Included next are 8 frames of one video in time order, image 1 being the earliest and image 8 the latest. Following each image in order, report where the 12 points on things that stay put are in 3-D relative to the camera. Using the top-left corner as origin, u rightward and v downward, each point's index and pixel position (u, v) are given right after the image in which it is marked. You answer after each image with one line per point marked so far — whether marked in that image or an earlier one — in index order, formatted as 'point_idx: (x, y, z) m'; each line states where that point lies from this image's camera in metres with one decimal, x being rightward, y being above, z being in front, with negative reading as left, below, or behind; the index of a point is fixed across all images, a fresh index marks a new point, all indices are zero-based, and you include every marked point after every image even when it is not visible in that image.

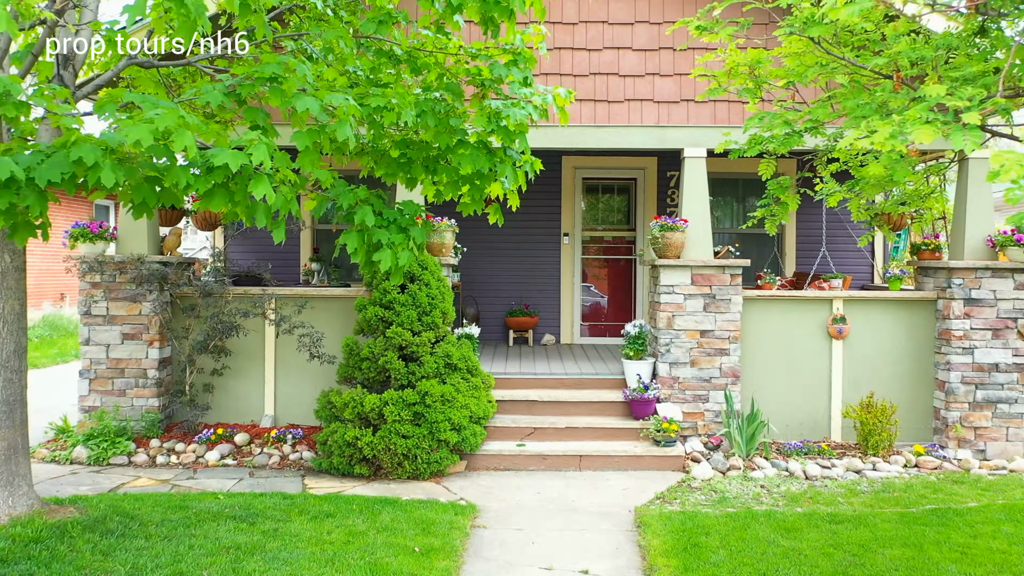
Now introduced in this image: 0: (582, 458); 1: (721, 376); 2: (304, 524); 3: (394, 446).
0: (+0.4, -1.1, +5.6) m
1: (+1.4, -0.6, +5.9) m
2: (-1.0, -1.1, +4.2) m
3: (-0.7, -0.9, +5.2) m
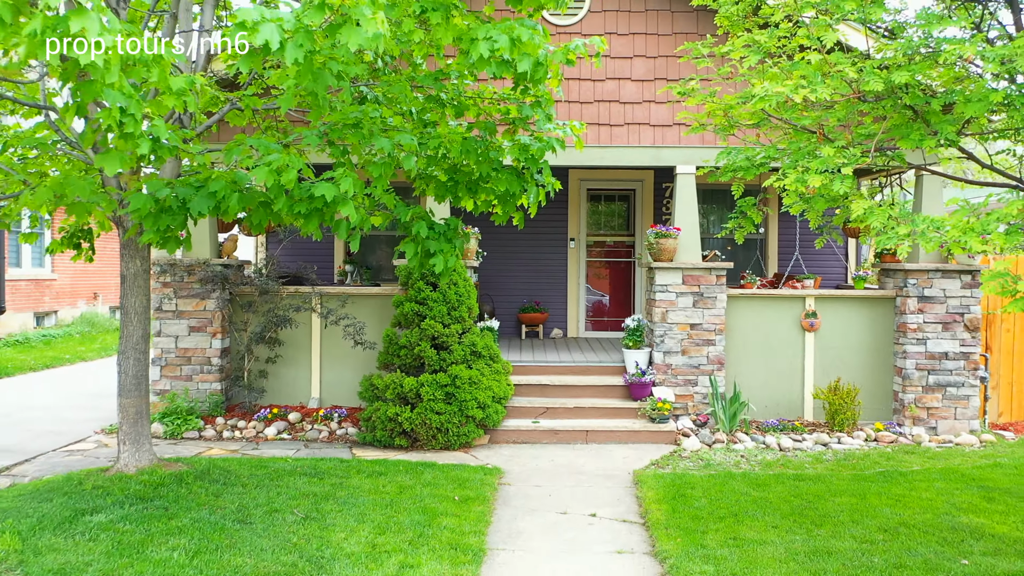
0: (+0.6, -1.1, +6.5) m
1: (+1.5, -0.6, +6.8) m
2: (-0.9, -1.1, +5.1) m
3: (-0.6, -0.9, +6.1) m
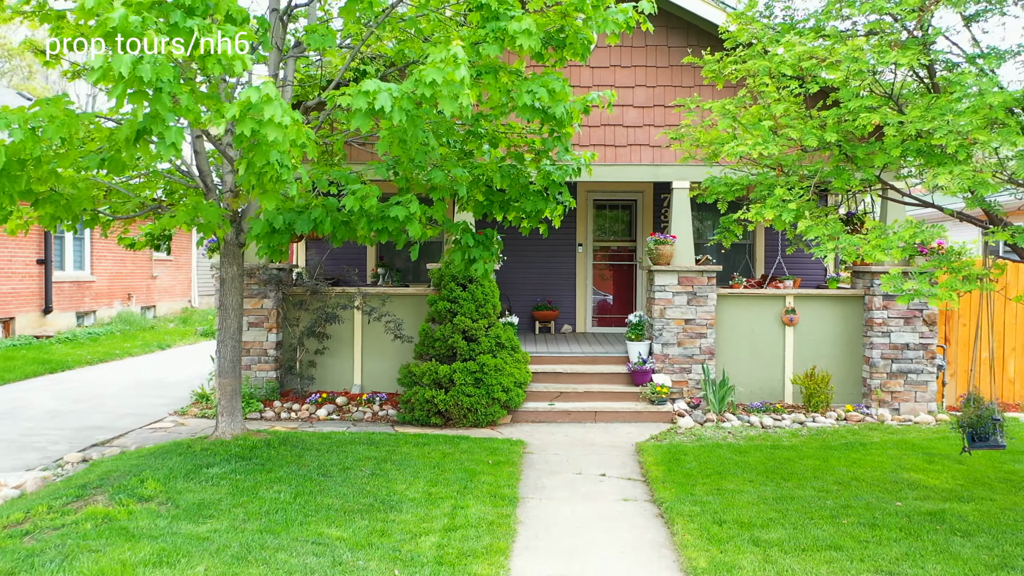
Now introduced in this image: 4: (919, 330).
0: (+0.7, -1.1, +7.5) m
1: (+1.7, -0.6, +7.8) m
2: (-0.7, -1.1, +6.1) m
3: (-0.4, -0.9, +7.1) m
4: (+3.6, -0.4, +7.8) m
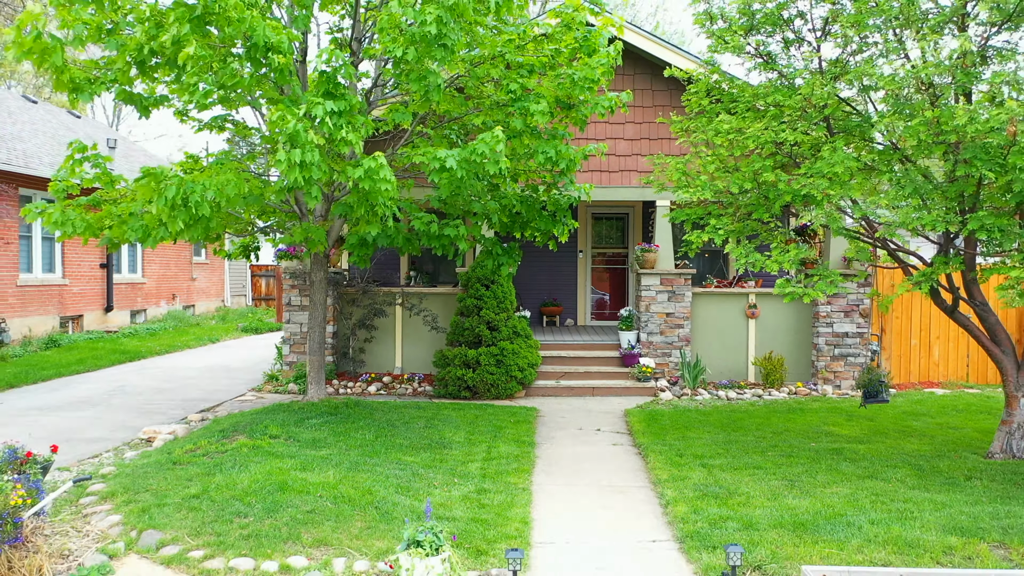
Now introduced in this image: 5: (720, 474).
0: (+0.9, -1.1, +9.3) m
1: (+1.8, -0.6, +9.6) m
2: (-0.6, -1.1, +7.9) m
3: (-0.3, -0.9, +8.9) m
4: (+3.8, -0.4, +9.6) m
5: (+1.4, -1.2, +5.8) m
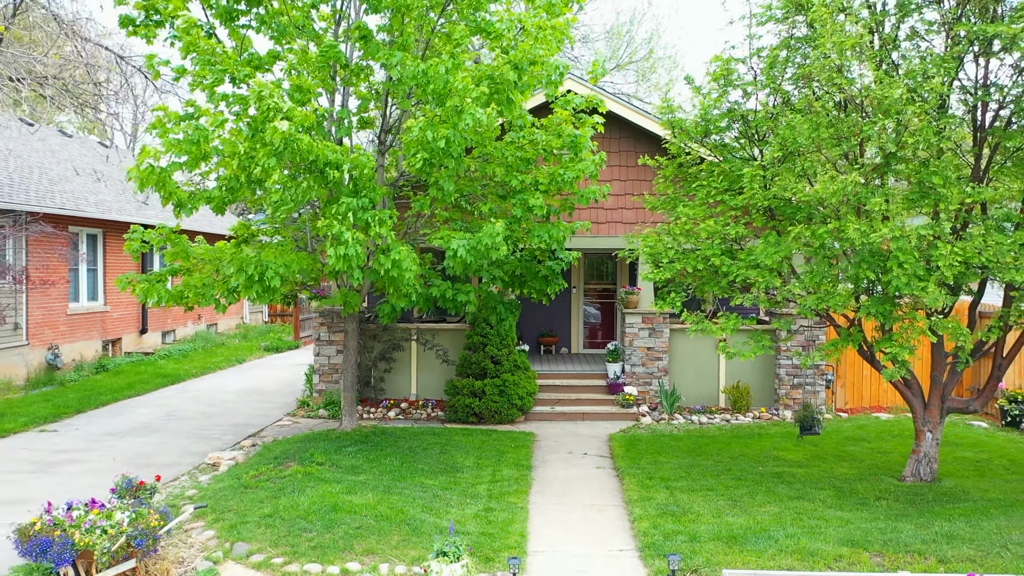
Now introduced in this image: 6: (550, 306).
0: (+0.9, -1.5, +10.7) m
1: (+1.9, -1.0, +11.1) m
2: (-0.6, -1.6, +9.4) m
3: (-0.3, -1.4, +10.3) m
4: (+3.8, -0.8, +11.0) m
5: (+1.4, -1.7, +7.2) m
6: (+0.6, -0.3, +13.1) m
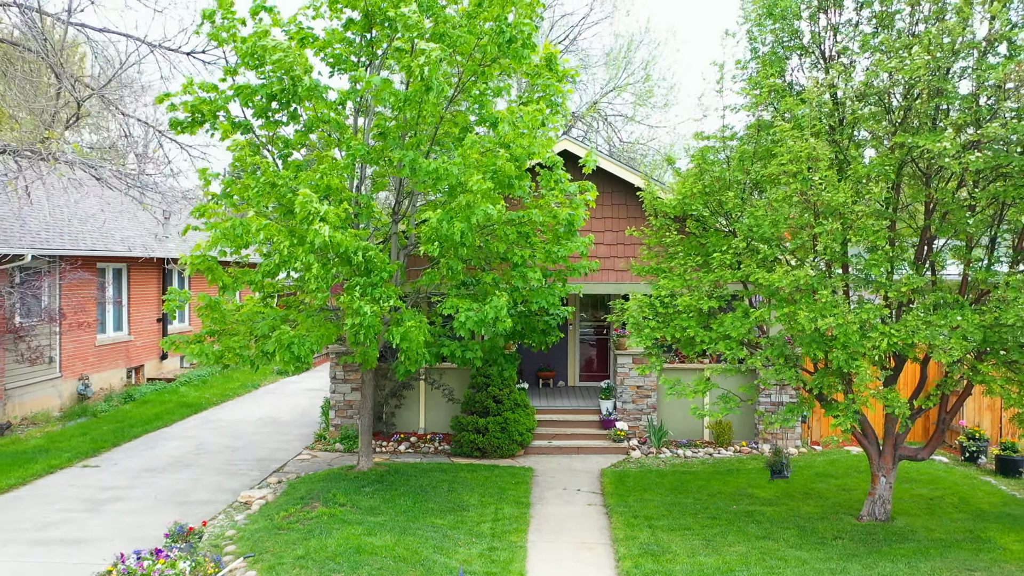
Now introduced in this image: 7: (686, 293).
0: (+0.9, -2.1, +11.7) m
1: (+1.9, -1.6, +12.0) m
2: (-0.5, -2.2, +10.3) m
3: (-0.3, -2.0, +11.3) m
4: (+3.8, -1.4, +11.9) m
5: (+1.4, -2.3, +8.2) m
6: (+0.6, -0.9, +14.1) m
7: (+1.6, 0.0, +8.1) m
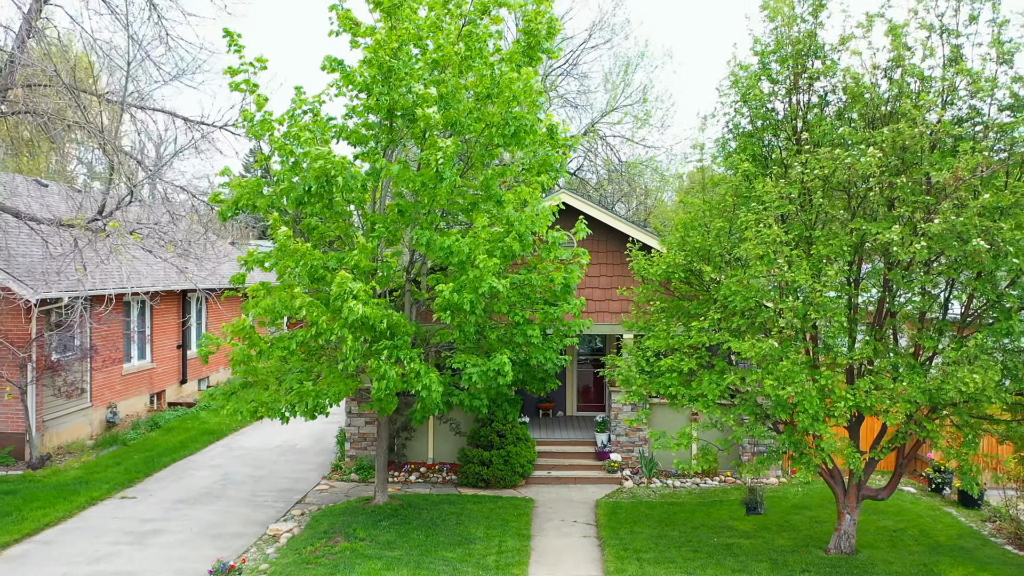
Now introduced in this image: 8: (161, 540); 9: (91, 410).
0: (+0.9, -2.8, +12.7) m
1: (+1.9, -2.3, +13.0) m
2: (-0.5, -2.8, +11.3) m
3: (-0.2, -2.6, +12.3) m
4: (+3.8, -2.0, +12.9) m
5: (+1.4, -2.9, +9.2) m
6: (+0.6, -1.5, +15.1) m
7: (+1.6, -0.7, +9.1) m
8: (-4.0, -2.9, +10.0) m
9: (-7.4, -2.1, +15.3) m
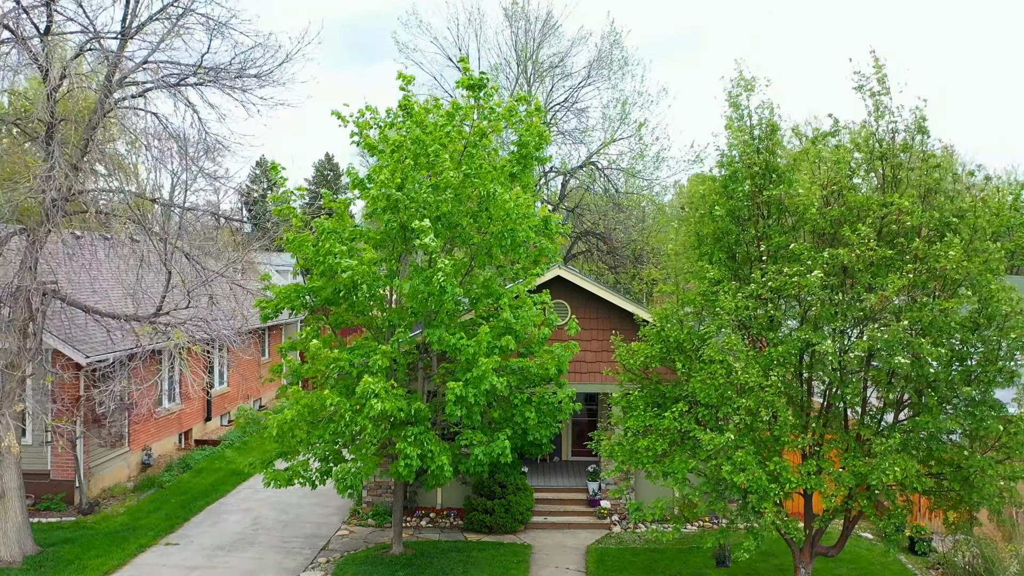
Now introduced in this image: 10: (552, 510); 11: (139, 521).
0: (+0.9, -3.8, +14.1) m
1: (+1.9, -3.3, +14.5) m
2: (-0.5, -3.9, +12.8) m
3: (-0.2, -3.7, +13.8) m
4: (+3.8, -3.1, +14.4) m
5: (+1.4, -4.0, +10.7) m
6: (+0.6, -2.5, +16.5) m
7: (+1.6, -1.7, +10.6) m
8: (-4.0, -3.9, +11.5) m
9: (-7.3, -3.2, +16.8) m
10: (+0.7, -3.7, +14.4) m
11: (-6.1, -3.8, +14.2) m
